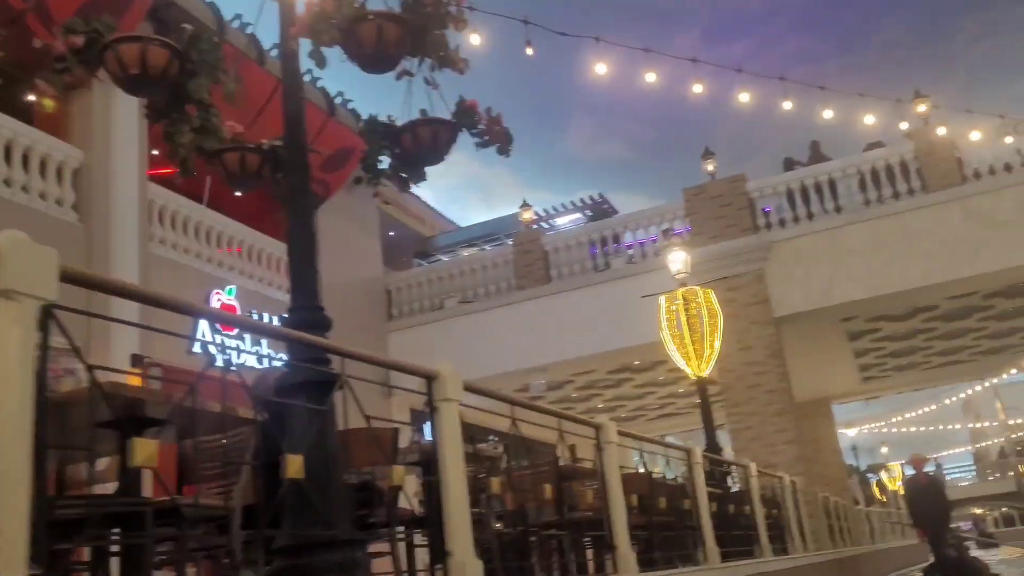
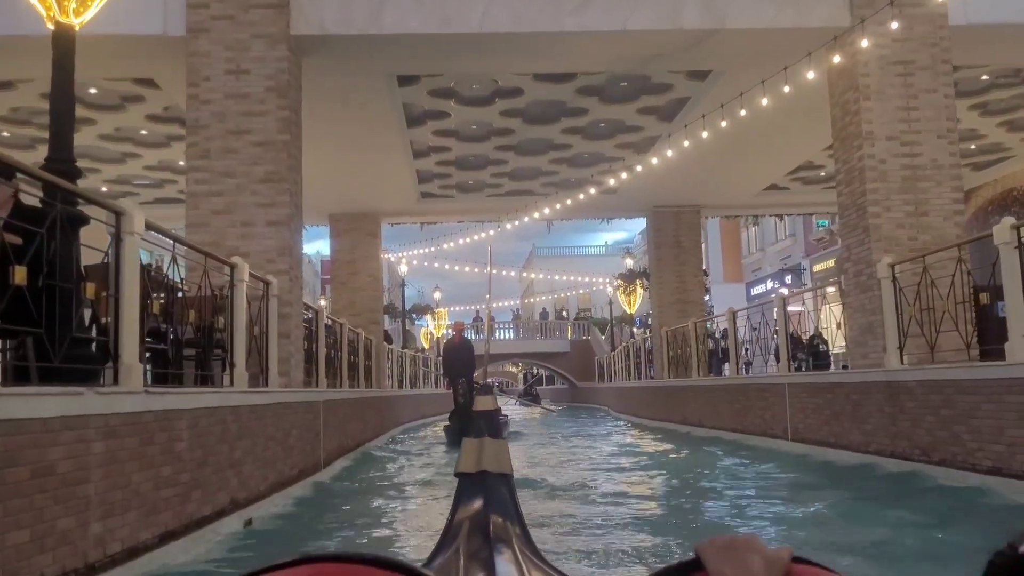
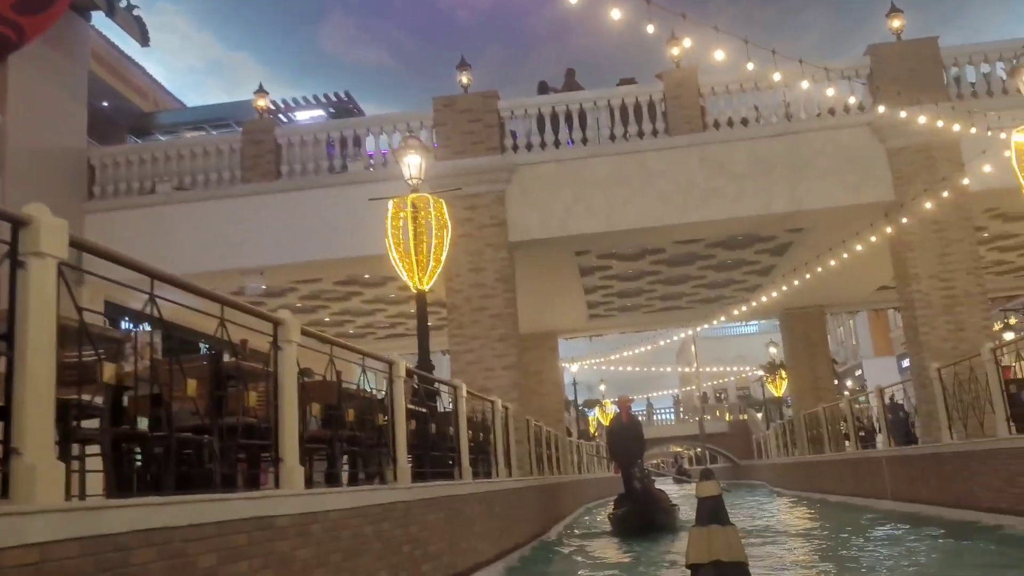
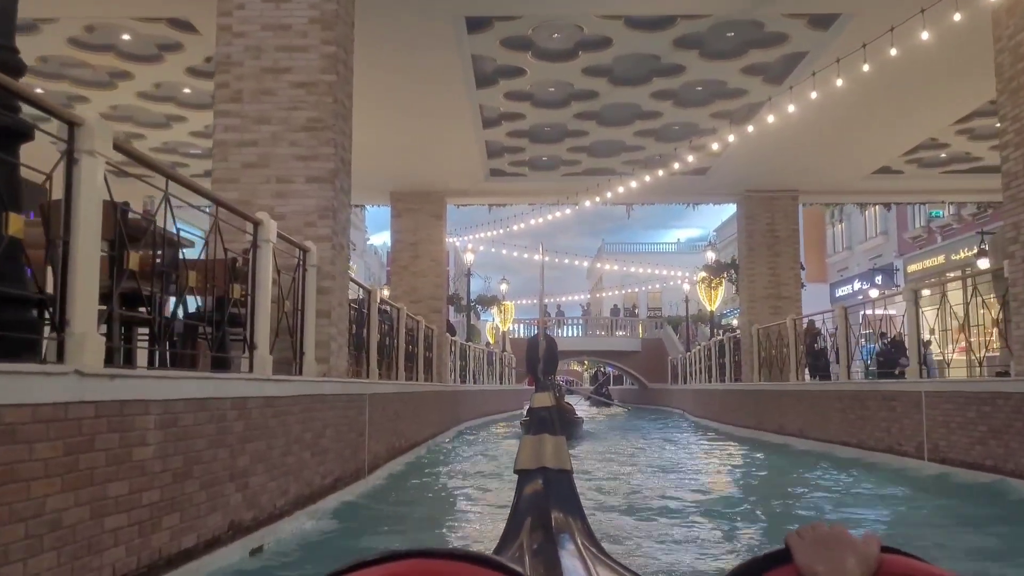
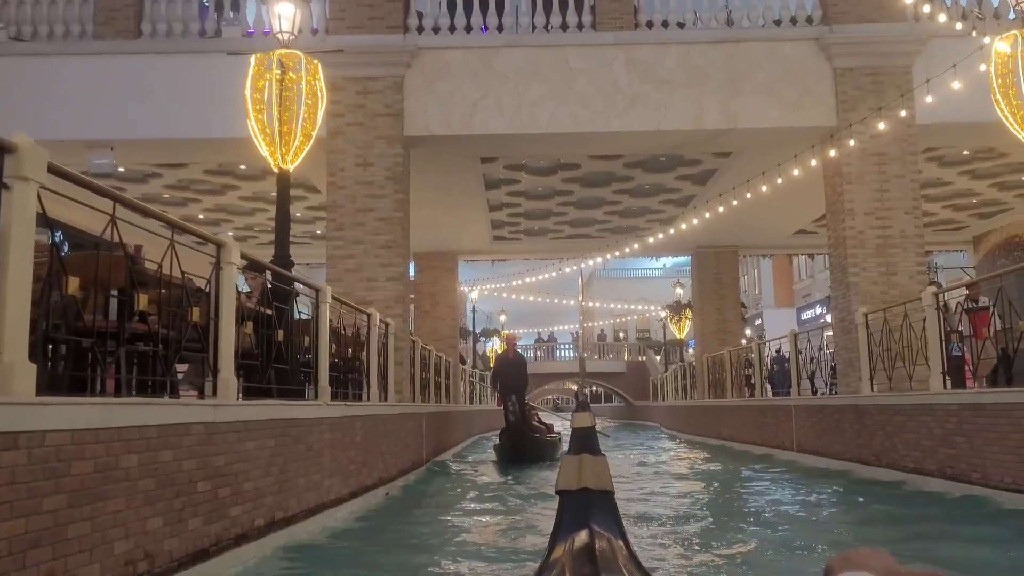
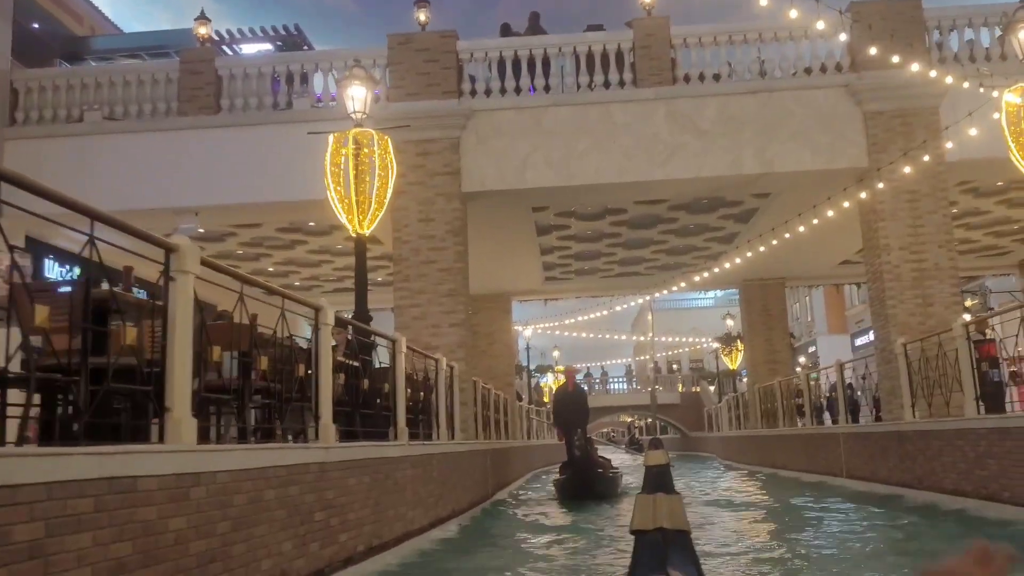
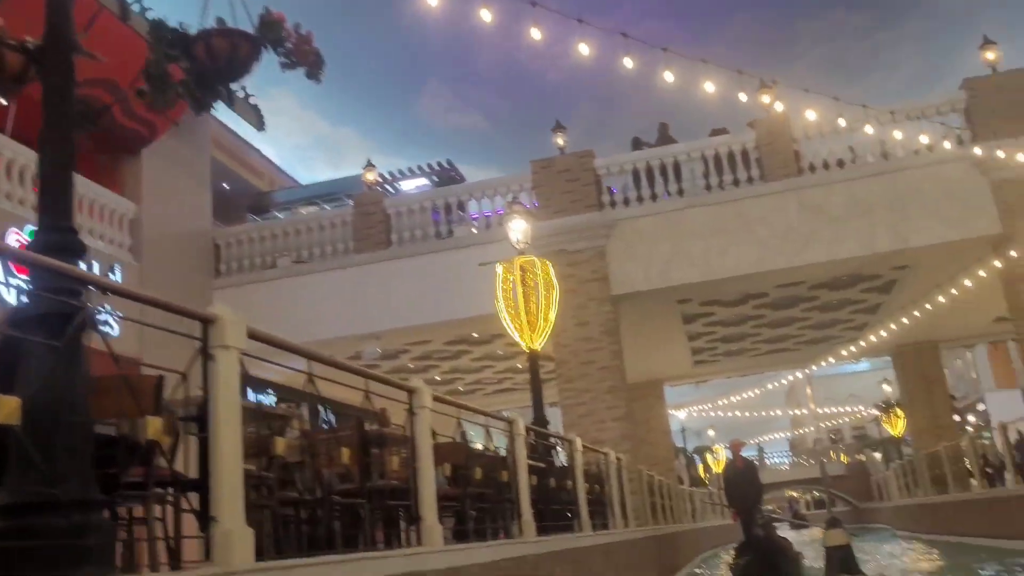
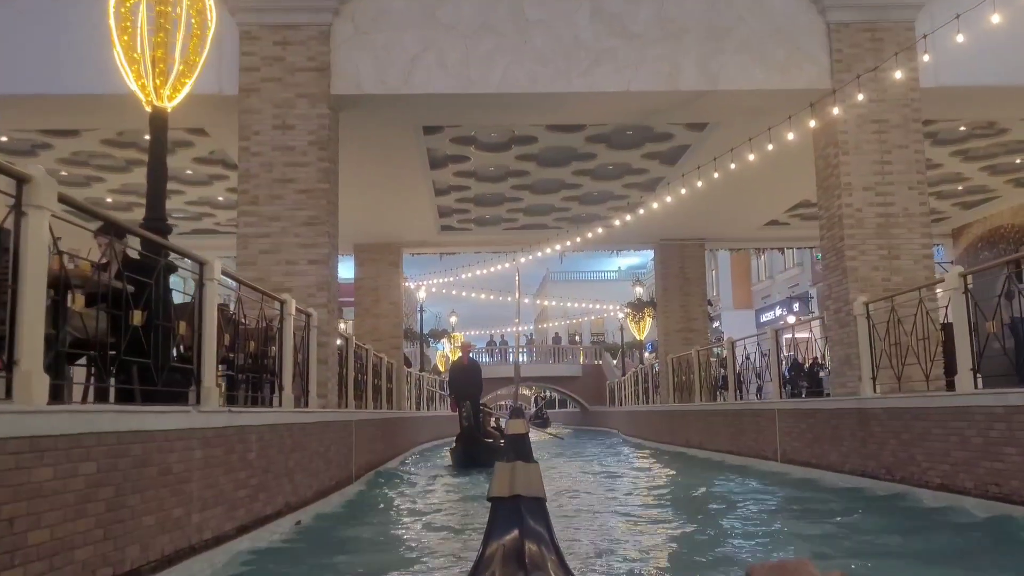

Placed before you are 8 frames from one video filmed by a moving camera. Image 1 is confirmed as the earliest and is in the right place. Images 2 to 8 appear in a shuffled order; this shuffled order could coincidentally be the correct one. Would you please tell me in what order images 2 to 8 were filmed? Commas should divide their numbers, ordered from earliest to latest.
7, 3, 6, 5, 8, 2, 4
